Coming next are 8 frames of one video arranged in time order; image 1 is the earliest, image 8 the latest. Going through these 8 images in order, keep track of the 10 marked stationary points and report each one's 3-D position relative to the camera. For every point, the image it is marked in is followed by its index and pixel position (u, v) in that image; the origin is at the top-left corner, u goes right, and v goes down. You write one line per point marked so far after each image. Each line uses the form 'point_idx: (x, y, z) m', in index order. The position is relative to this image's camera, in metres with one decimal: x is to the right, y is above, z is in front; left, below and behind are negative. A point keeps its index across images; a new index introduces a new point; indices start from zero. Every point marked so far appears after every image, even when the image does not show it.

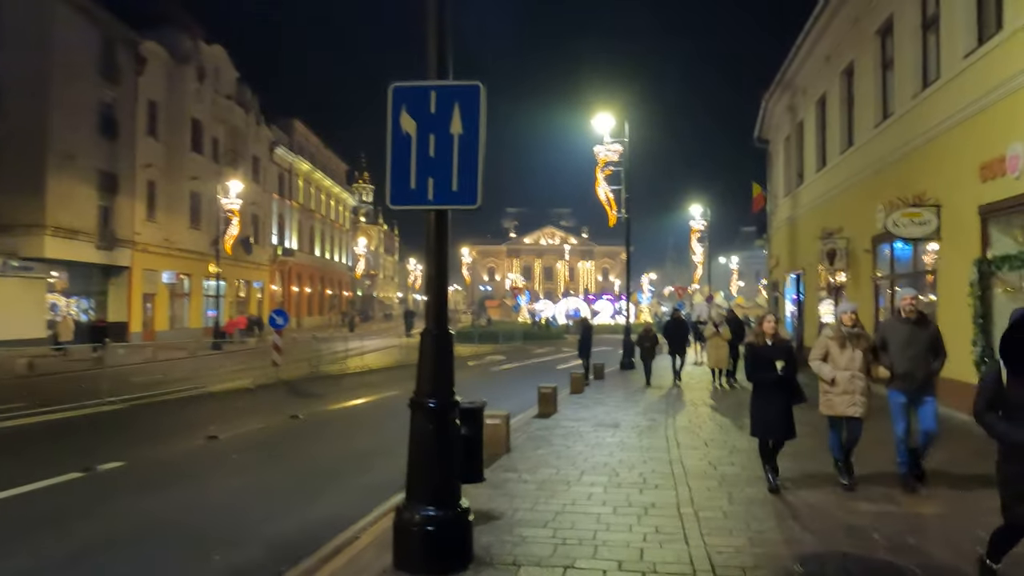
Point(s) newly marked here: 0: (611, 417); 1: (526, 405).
0: (+1.9, -2.4, +12.5) m
1: (+0.4, -3.0, +16.9) m
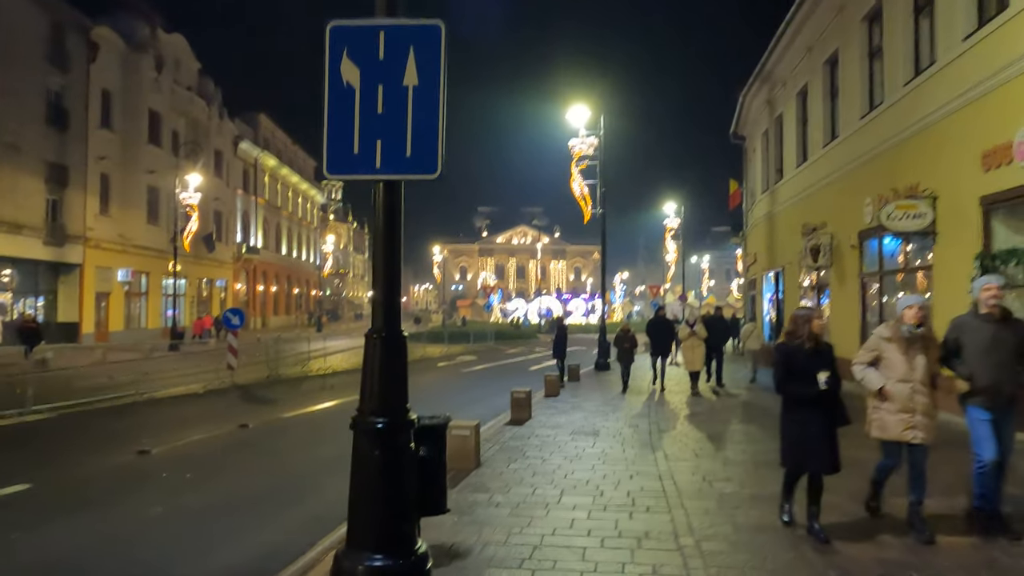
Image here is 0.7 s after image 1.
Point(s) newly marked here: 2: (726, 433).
0: (+1.4, -2.4, +11.6) m
1: (-0.3, -2.9, +15.9) m
2: (+3.3, -2.3, +10.3) m
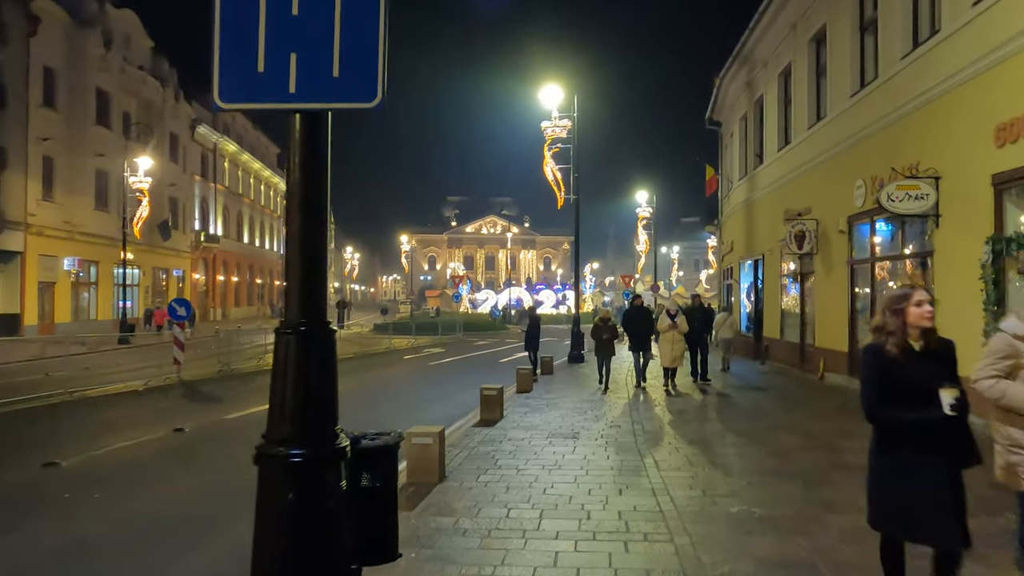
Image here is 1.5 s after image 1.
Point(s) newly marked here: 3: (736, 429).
0: (+0.9, -2.2, +10.5) m
1: (-1.0, -2.6, +14.7) m
2: (+2.9, -2.1, +9.3) m
3: (+3.3, -2.1, +9.9) m
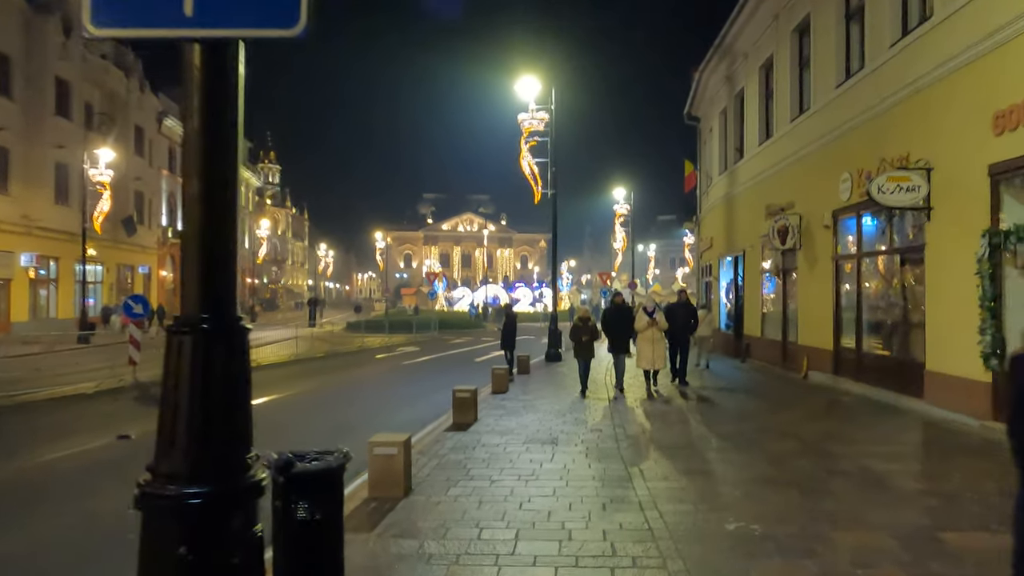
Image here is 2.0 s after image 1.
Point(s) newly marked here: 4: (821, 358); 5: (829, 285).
0: (+0.5, -2.1, +9.9) m
1: (-1.5, -2.6, +14.0) m
2: (+2.6, -2.0, +8.8) m
3: (+3.0, -2.0, +9.3) m
4: (+7.0, -1.6, +15.0) m
5: (+7.1, +0.1, +14.8) m
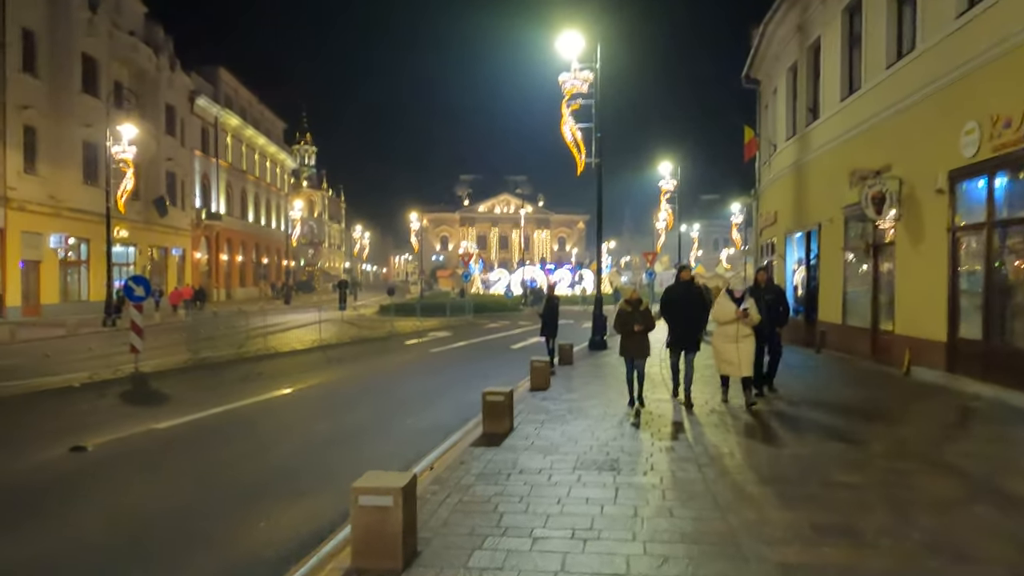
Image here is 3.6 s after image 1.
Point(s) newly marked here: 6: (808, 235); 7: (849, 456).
0: (+1.0, -1.8, +7.7) m
1: (-0.8, -2.2, +11.9) m
2: (+3.0, -1.8, +6.4) m
3: (+3.5, -1.8, +6.9) m
4: (+7.8, -1.2, +12.4) m
5: (+7.8, +0.5, +12.1) m
6: (+8.7, +1.6, +19.6) m
7: (+3.6, -1.8, +7.1) m
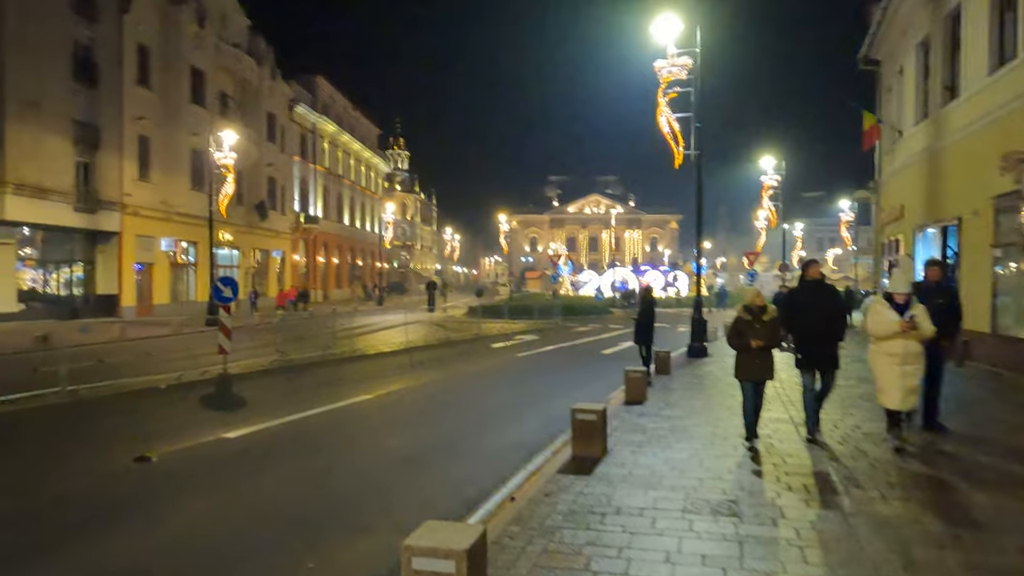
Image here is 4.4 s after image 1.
0: (+1.9, -1.9, +6.4) m
1: (+0.7, -2.2, +10.9) m
2: (+3.8, -1.8, +4.9) m
3: (+4.3, -1.8, +5.3) m
4: (+9.3, -1.2, +10.1) m
5: (+9.3, +0.4, +9.9) m
6: (+11.2, +1.5, +17.2) m
7: (+4.4, -1.8, +5.5) m
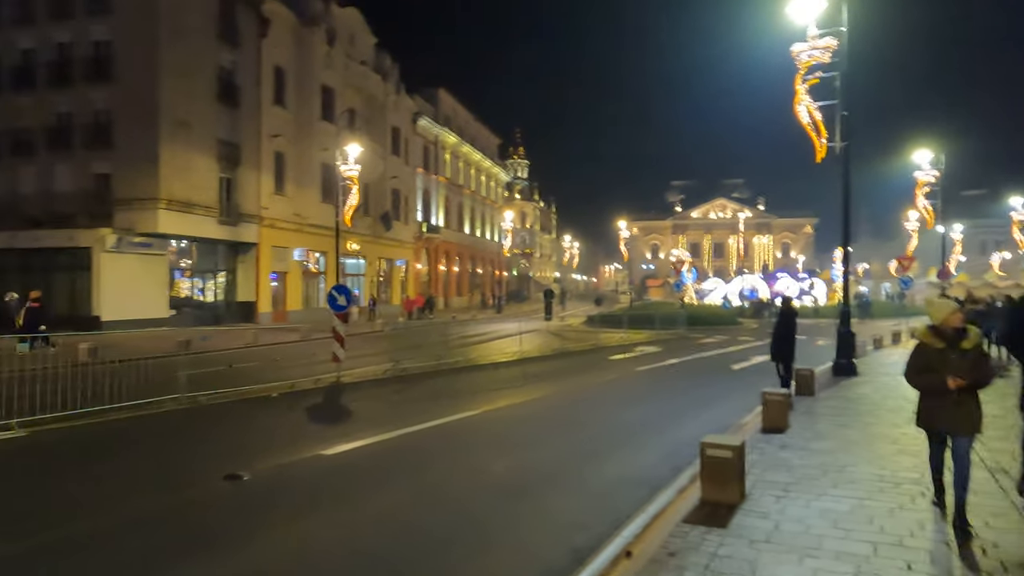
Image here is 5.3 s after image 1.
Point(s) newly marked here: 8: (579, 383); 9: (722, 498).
0: (+2.8, -1.9, +4.9) m
1: (+2.4, -2.3, +9.5) m
2: (+4.3, -1.9, +3.1) m
3: (+4.9, -1.9, +3.5) m
4: (+10.7, -1.4, +7.3) m
5: (+10.7, +0.3, +7.1) m
6: (+13.8, +1.3, +13.9) m
7: (+5.1, -1.9, +3.6) m
8: (+1.7, -2.4, +17.0) m
9: (+2.0, -2.0, +6.2) m
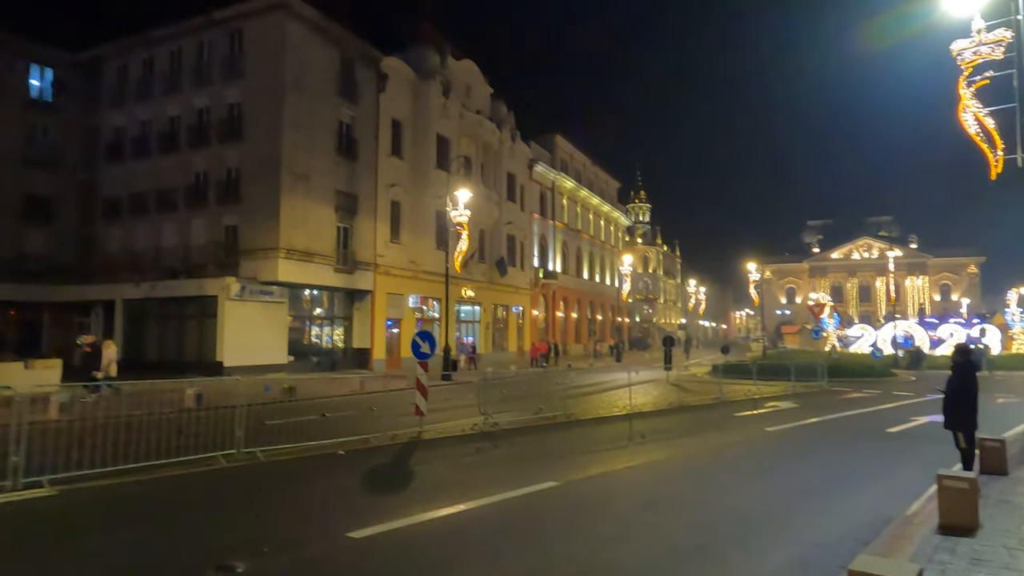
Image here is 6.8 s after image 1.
0: (+2.8, -2.1, +2.5) m
1: (+3.3, -2.8, +7.1) m
2: (+4.0, -1.9, +0.4) m
3: (+4.6, -1.9, +0.7) m
4: (+11.0, -1.6, +3.4) m
5: (+11.0, +0.1, +3.3) m
6: (+15.3, +0.6, +9.5) m
7: (+4.8, -1.9, +0.8) m
8: (+4.0, -3.5, +14.5) m
9: (+2.2, -2.2, +3.9) m
